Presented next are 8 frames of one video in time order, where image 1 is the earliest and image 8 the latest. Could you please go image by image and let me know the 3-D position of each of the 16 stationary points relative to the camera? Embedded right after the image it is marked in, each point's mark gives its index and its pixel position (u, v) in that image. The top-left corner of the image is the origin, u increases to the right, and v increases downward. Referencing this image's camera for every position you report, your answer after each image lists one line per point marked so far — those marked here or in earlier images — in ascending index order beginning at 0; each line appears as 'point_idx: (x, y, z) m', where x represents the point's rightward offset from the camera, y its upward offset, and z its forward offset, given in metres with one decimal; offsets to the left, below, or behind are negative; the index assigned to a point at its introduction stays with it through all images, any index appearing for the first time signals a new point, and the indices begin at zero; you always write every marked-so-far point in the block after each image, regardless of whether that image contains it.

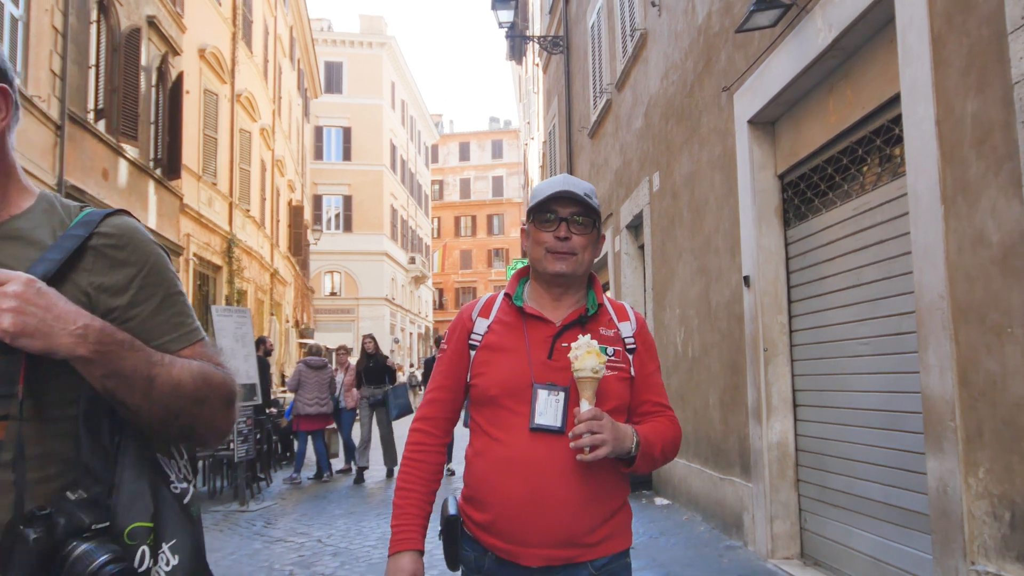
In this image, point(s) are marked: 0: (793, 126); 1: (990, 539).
0: (+1.8, +1.0, +5.7) m
1: (+1.8, -0.9, +3.3) m
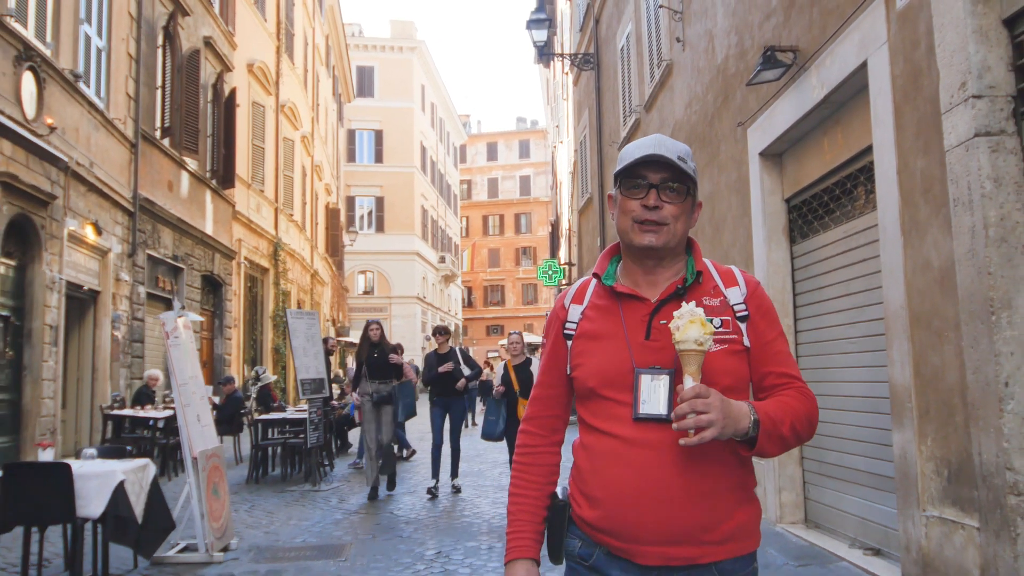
0: (+2.1, +1.0, +6.8) m
1: (+2.1, -1.0, +4.4) m
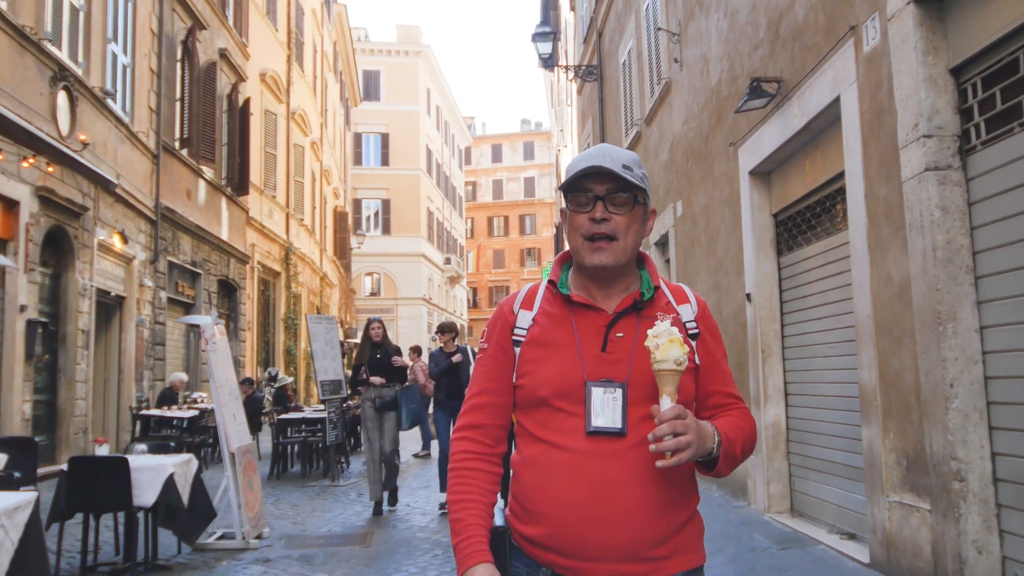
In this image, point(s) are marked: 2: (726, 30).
0: (+2.2, +0.9, +7.3) m
1: (+2.1, -1.1, +5.0) m
2: (+2.0, +2.4, +8.3) m
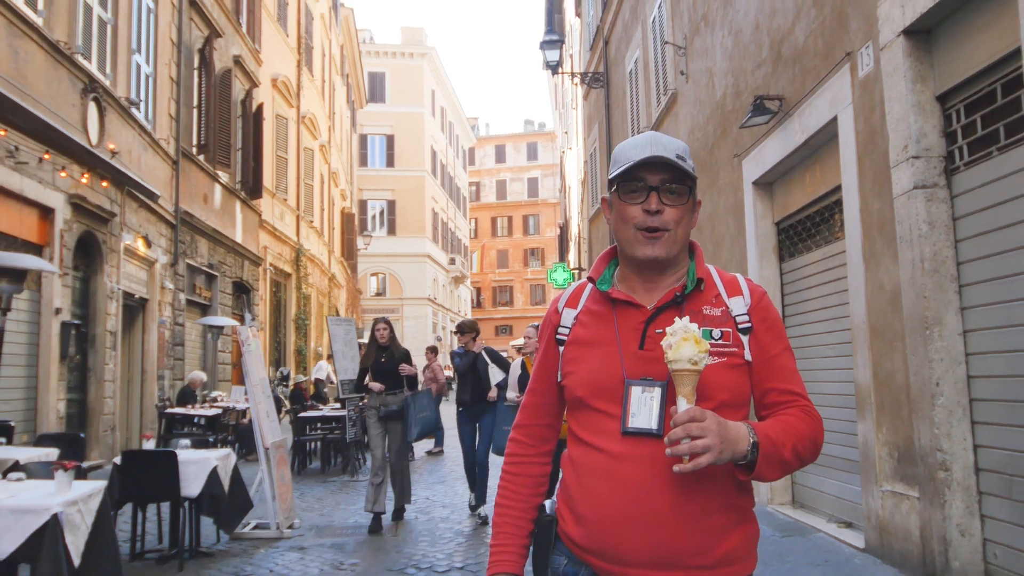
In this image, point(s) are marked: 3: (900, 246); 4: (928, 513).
0: (+2.4, +0.9, +7.8) m
1: (+2.3, -1.1, +5.4) m
2: (+2.1, +2.4, +8.7) m
3: (+2.2, +0.2, +5.1) m
4: (+2.3, -1.2, +4.9) m
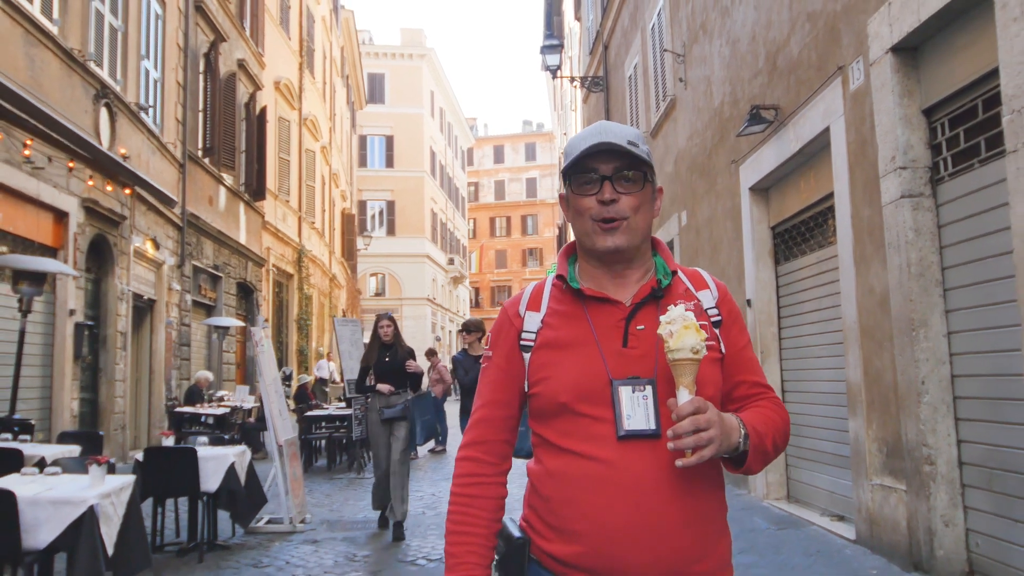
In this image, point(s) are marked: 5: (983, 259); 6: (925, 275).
0: (+2.4, +0.8, +8.1) m
1: (+2.3, -1.1, +5.7) m
2: (+2.2, +2.3, +9.0) m
3: (+2.3, +0.2, +5.4) m
4: (+2.3, -1.3, +5.2) m
5: (+2.5, +0.2, +4.7) m
6: (+2.4, +0.1, +5.1) m
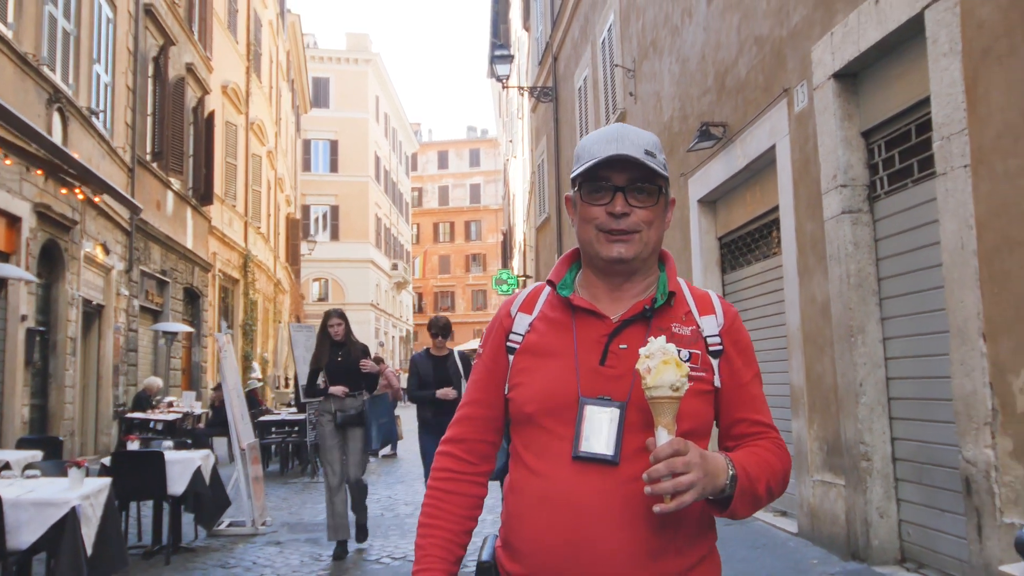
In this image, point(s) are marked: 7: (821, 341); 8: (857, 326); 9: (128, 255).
0: (+2.0, +0.8, +8.5) m
1: (+2.1, -1.2, +6.1) m
2: (+1.7, +2.3, +9.4) m
3: (+2.1, +0.2, +5.8) m
4: (+2.1, -1.3, +5.6) m
5: (+2.3, +0.1, +5.2) m
6: (+2.2, 0.0, +5.6) m
7: (+2.1, -0.4, +6.0) m
8: (+2.1, -0.2, +5.5) m
9: (-6.8, +0.6, +15.8) m
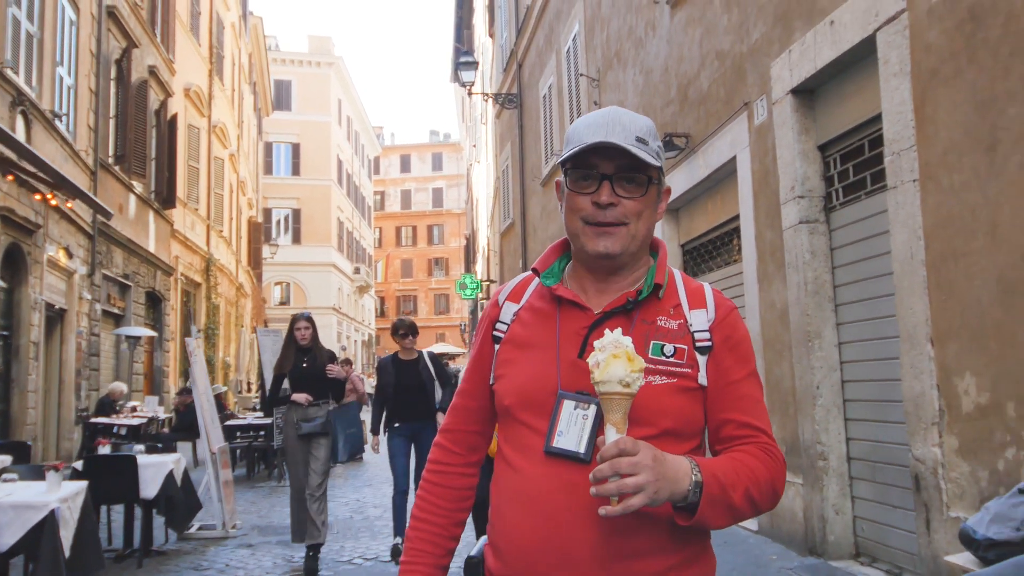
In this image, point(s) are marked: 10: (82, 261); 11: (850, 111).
0: (+1.7, +0.7, +8.8) m
1: (+1.9, -1.2, +6.4) m
2: (+1.4, +2.2, +9.7) m
3: (+1.9, +0.1, +6.1) m
4: (+1.9, -1.4, +5.9) m
5: (+2.2, +0.1, +5.4) m
6: (+2.0, 0.0, +5.8) m
7: (+1.9, -0.4, +6.3) m
8: (+2.0, -0.3, +5.8) m
9: (-7.4, +0.5, +15.7) m
10: (-7.4, +0.5, +15.3) m
11: (+2.1, +1.1, +5.6) m
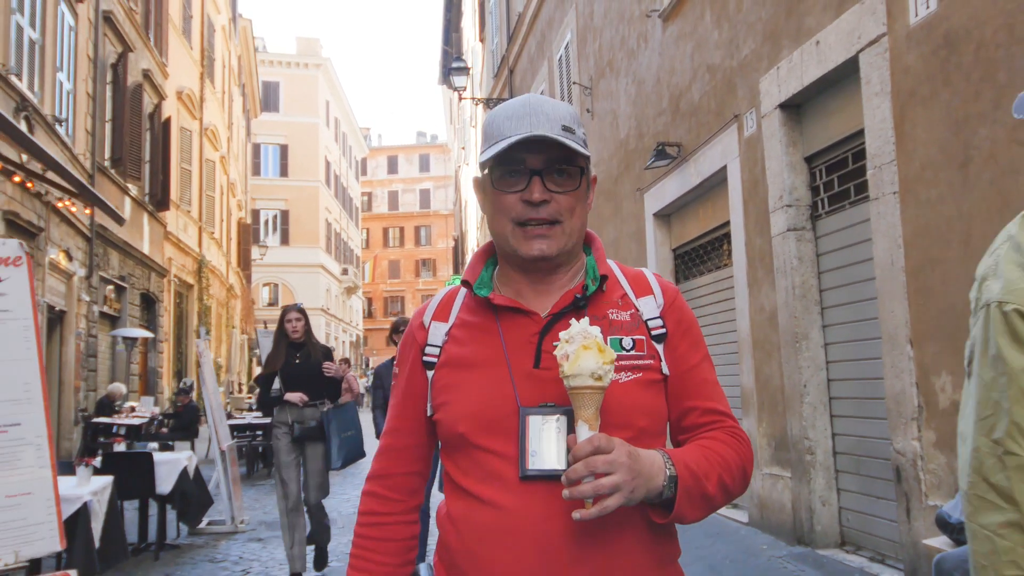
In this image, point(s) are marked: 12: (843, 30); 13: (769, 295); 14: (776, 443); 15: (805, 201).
0: (+1.7, +0.7, +9.1) m
1: (+1.9, -1.3, +6.7) m
2: (+1.4, +2.2, +10.0) m
3: (+1.9, +0.1, +6.5) m
4: (+2.0, -1.4, +6.2) m
5: (+2.2, 0.0, +5.8) m
6: (+2.0, -0.1, +6.2) m
7: (+1.9, -0.4, +6.6) m
8: (+2.0, -0.3, +6.2) m
9: (-7.5, +0.5, +15.9) m
10: (-7.5, +0.4, +15.5) m
11: (+2.2, +1.1, +6.0) m
12: (+2.1, +1.6, +5.5) m
13: (+1.9, 0.0, +6.6) m
14: (+1.9, -1.1, +6.6) m
15: (+2.1, +0.6, +6.3) m
